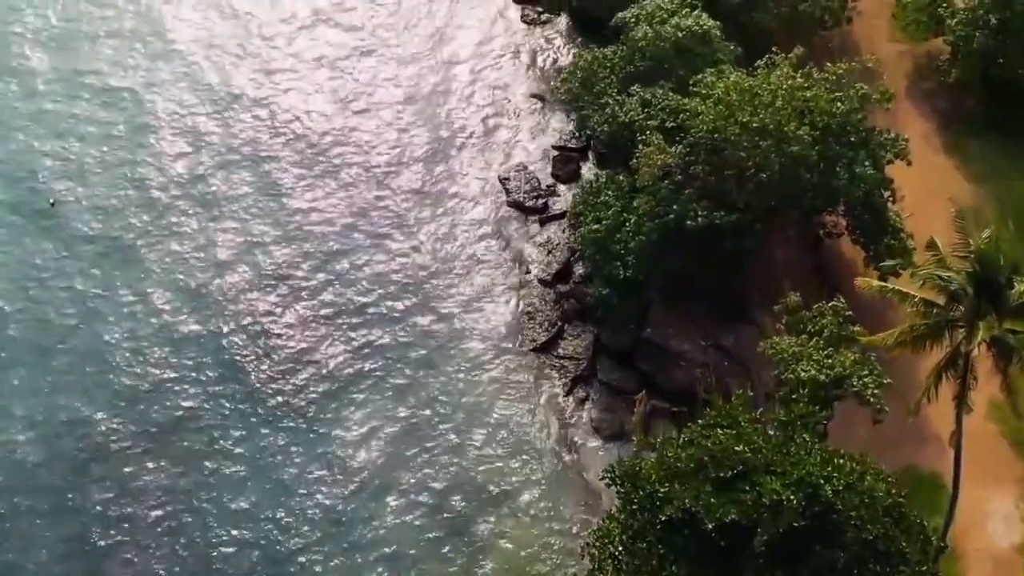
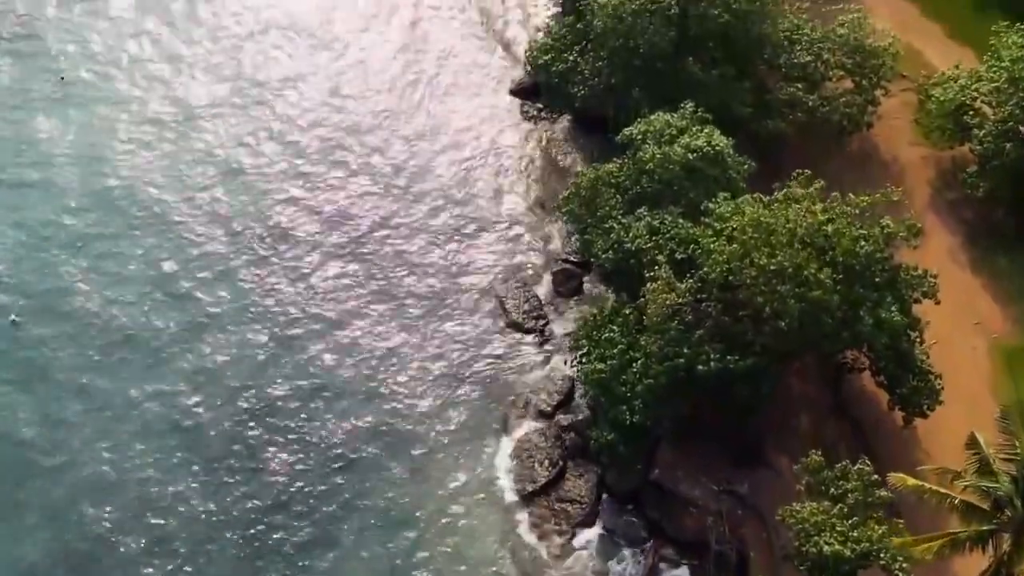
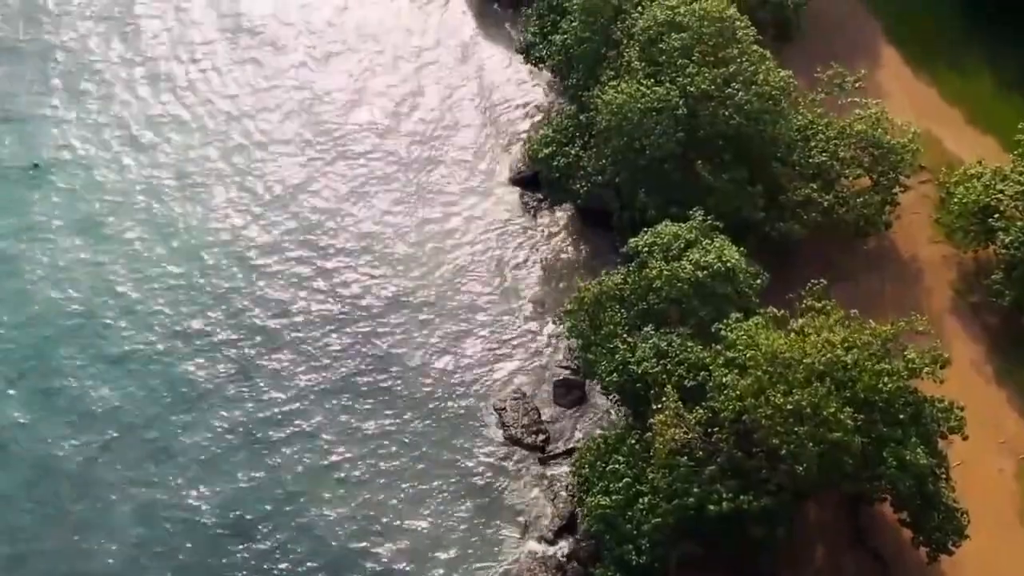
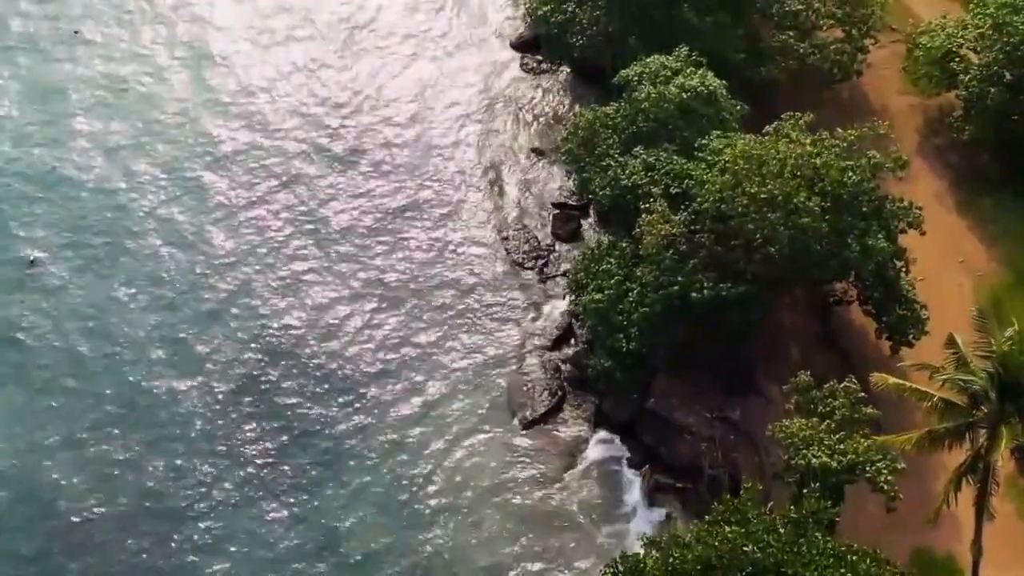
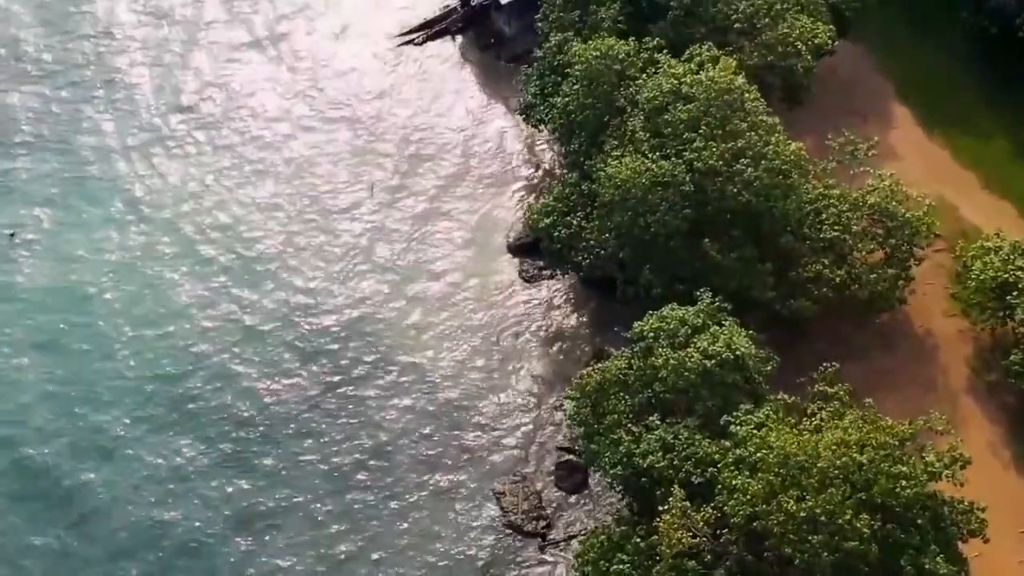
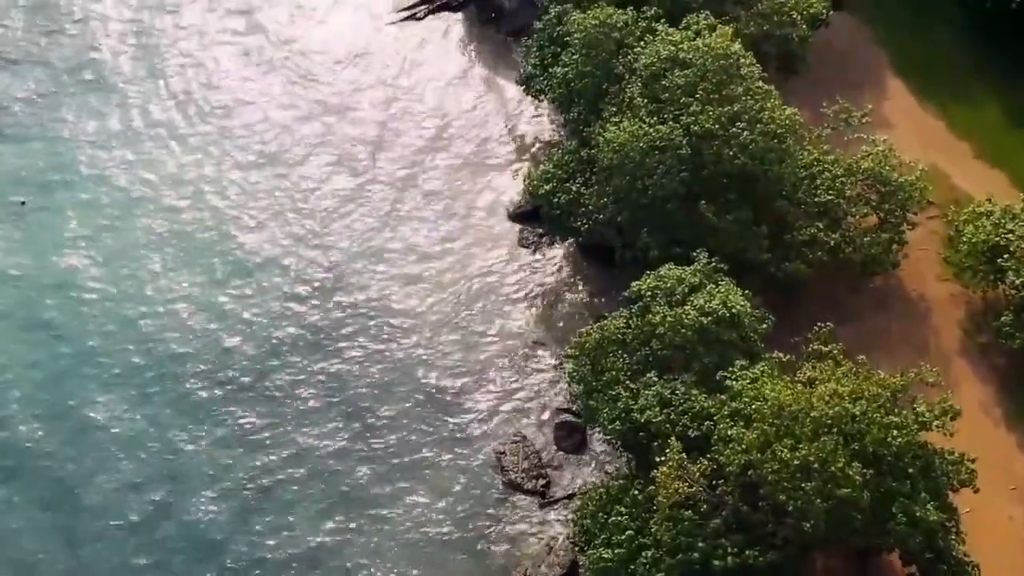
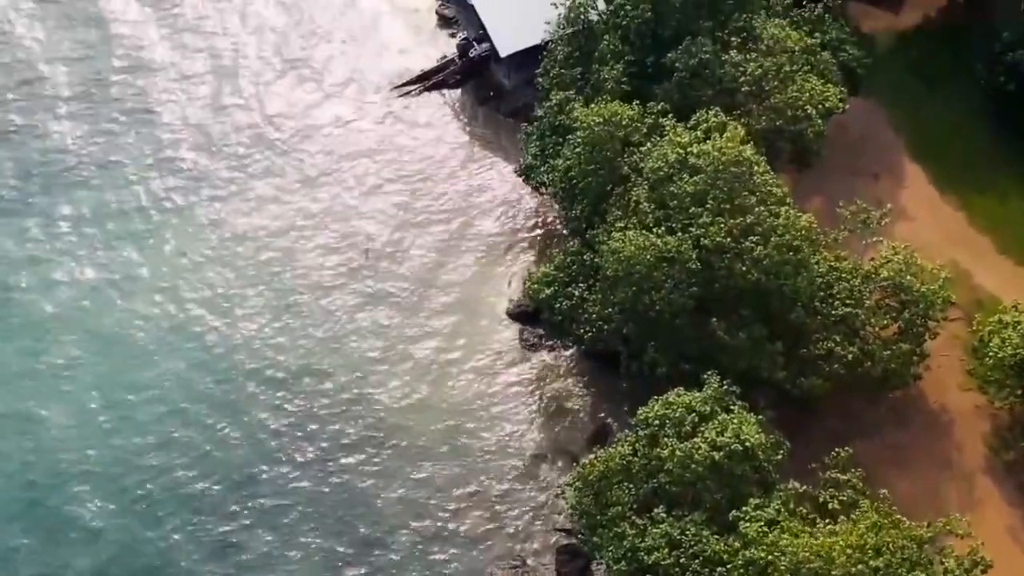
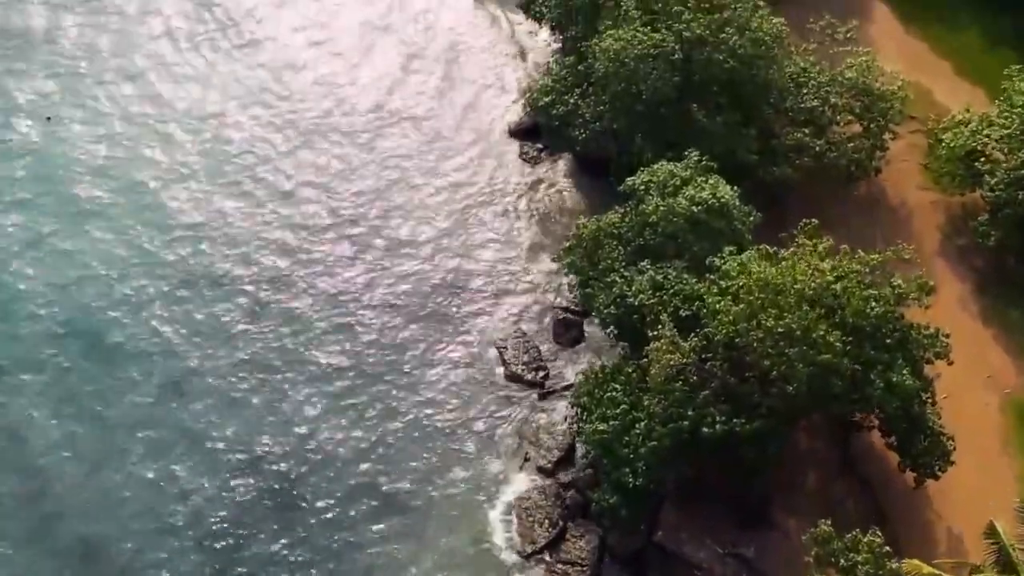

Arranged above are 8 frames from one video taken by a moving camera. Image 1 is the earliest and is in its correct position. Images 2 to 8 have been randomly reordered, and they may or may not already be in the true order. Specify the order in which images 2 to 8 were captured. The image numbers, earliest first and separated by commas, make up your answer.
4, 2, 8, 3, 6, 5, 7
